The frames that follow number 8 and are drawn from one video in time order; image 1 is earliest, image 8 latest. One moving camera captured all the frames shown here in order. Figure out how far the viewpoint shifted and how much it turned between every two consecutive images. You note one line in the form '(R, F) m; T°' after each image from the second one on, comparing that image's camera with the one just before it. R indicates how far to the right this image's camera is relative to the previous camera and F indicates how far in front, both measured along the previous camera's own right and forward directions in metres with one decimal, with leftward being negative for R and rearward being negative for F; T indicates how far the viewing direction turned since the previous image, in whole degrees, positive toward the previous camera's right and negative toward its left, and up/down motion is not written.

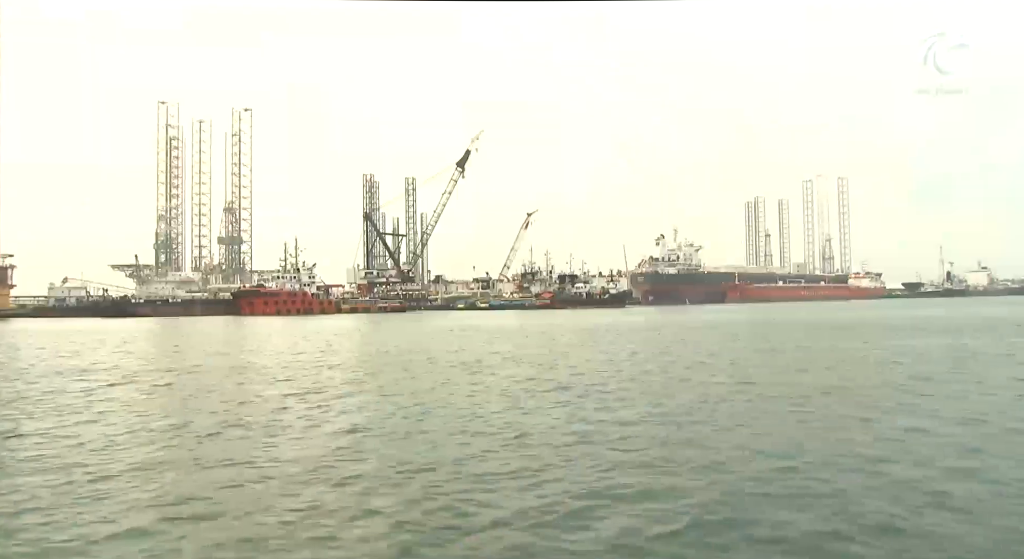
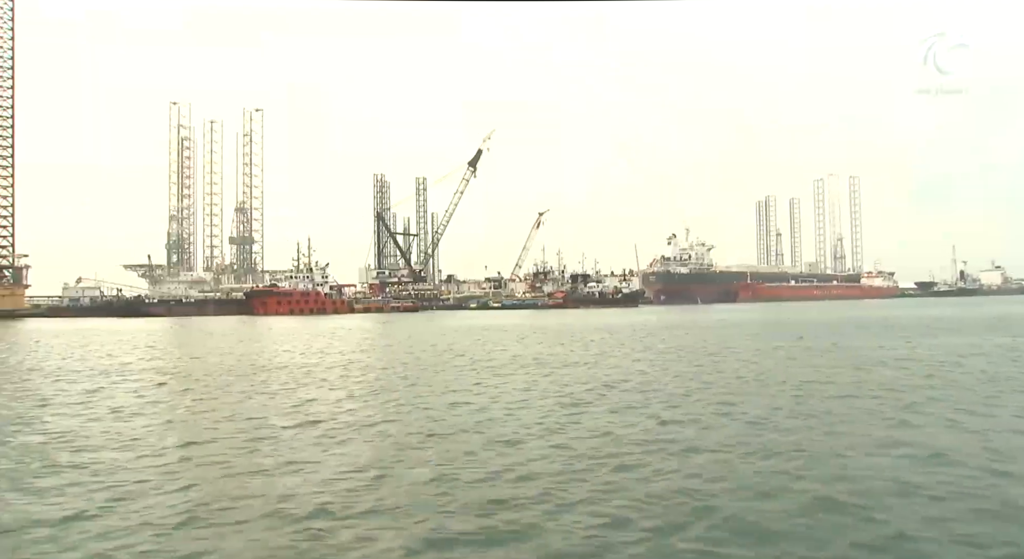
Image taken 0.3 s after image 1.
(-0.3, 0.0) m; -1°
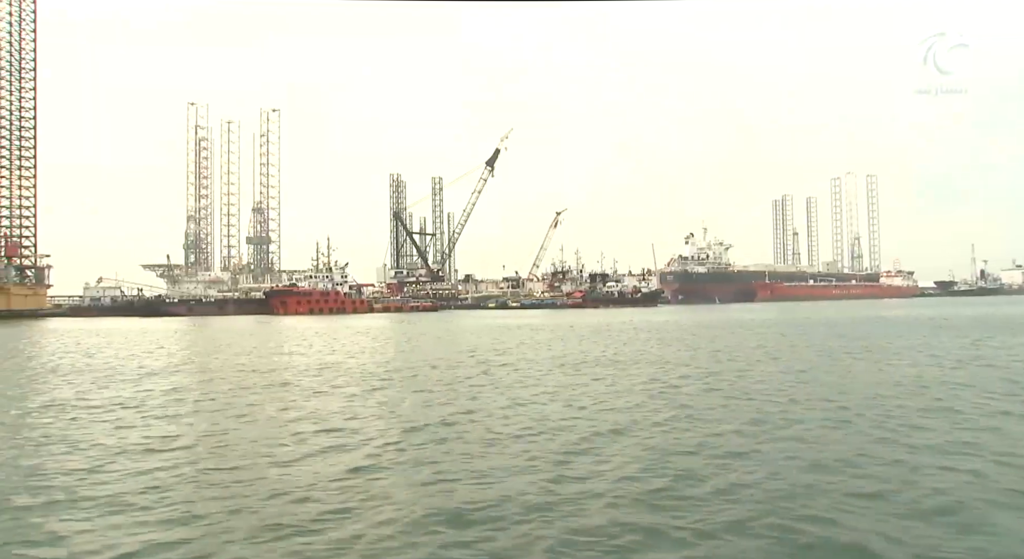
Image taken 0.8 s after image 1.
(-0.4, 0.0) m; -1°
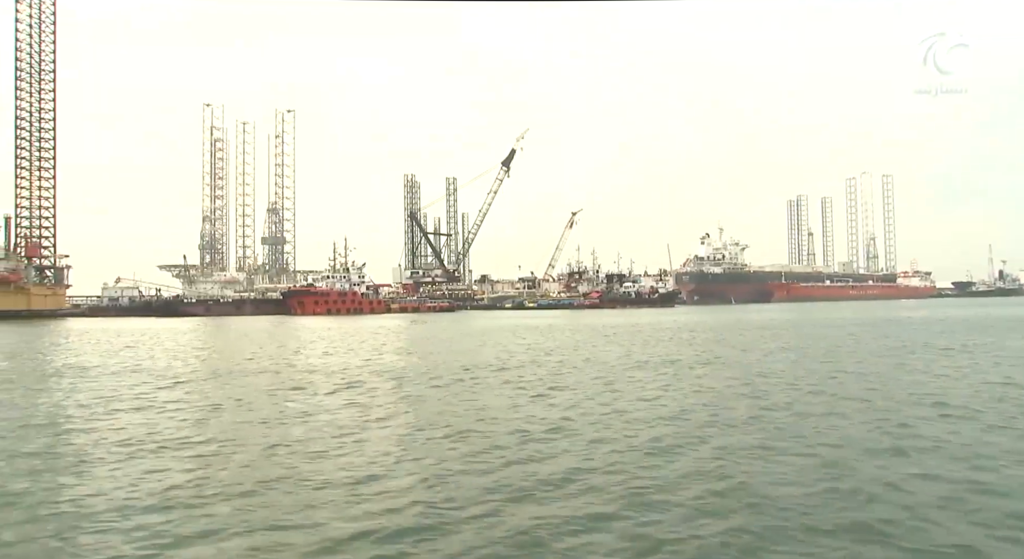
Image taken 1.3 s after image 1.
(-0.4, 0.0) m; -1°
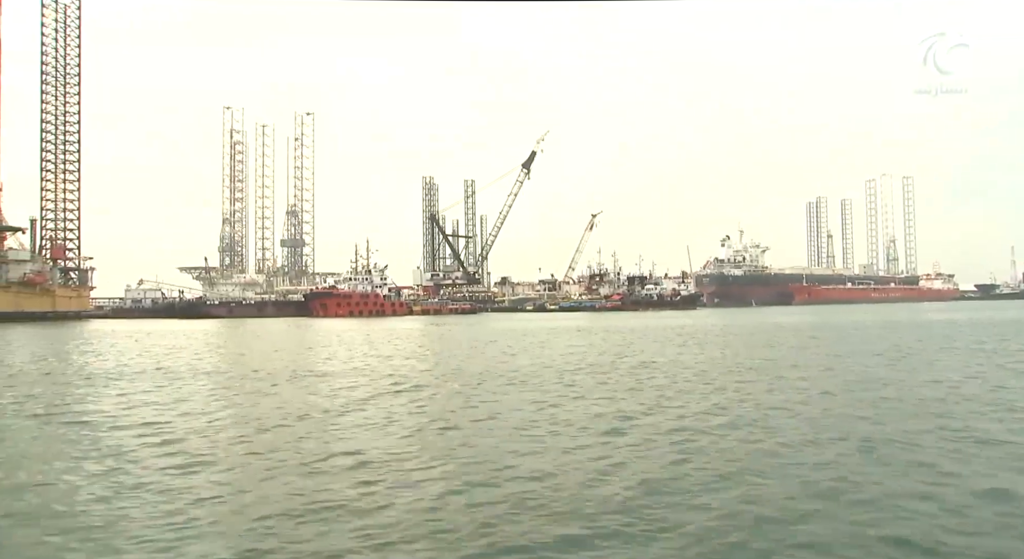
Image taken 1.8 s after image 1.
(-0.5, +0.1) m; -1°
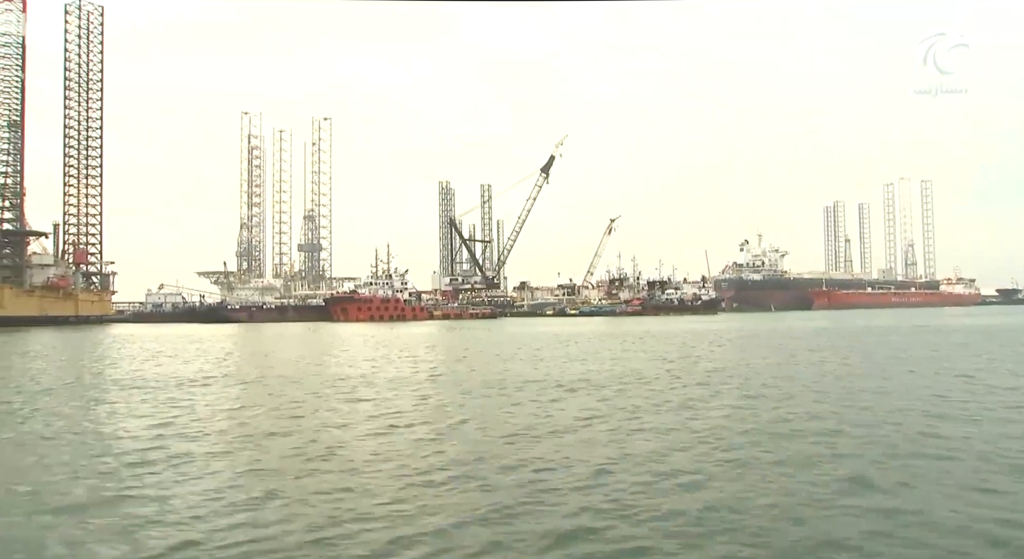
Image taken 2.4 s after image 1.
(-0.5, 0.0) m; -1°
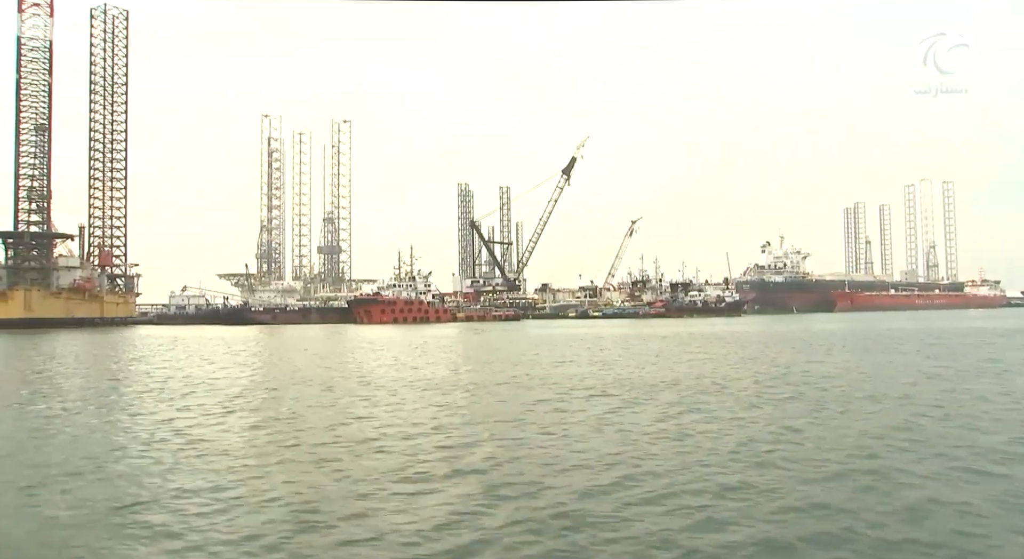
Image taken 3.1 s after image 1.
(-0.6, +0.1) m; -1°
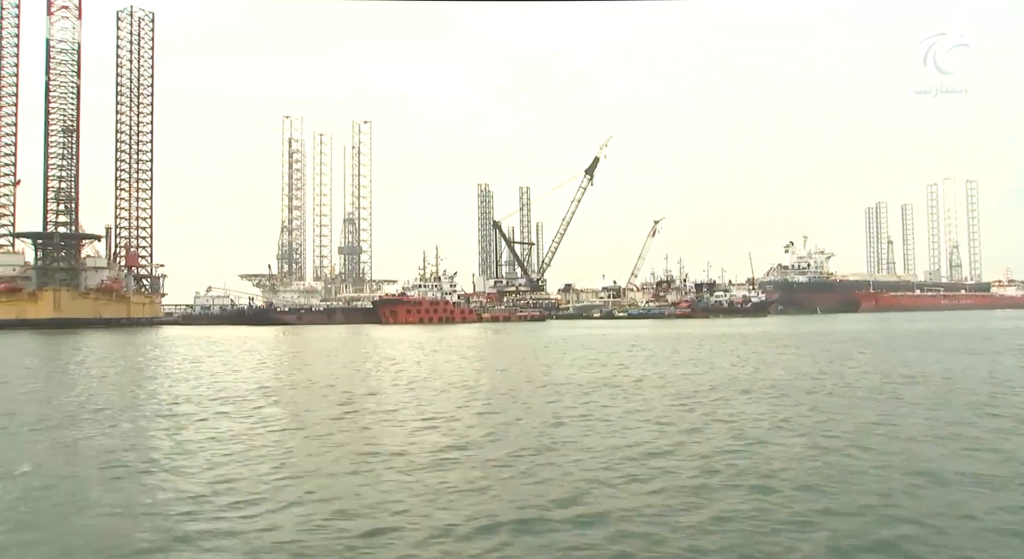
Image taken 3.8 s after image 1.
(-0.6, 0.0) m; -1°
